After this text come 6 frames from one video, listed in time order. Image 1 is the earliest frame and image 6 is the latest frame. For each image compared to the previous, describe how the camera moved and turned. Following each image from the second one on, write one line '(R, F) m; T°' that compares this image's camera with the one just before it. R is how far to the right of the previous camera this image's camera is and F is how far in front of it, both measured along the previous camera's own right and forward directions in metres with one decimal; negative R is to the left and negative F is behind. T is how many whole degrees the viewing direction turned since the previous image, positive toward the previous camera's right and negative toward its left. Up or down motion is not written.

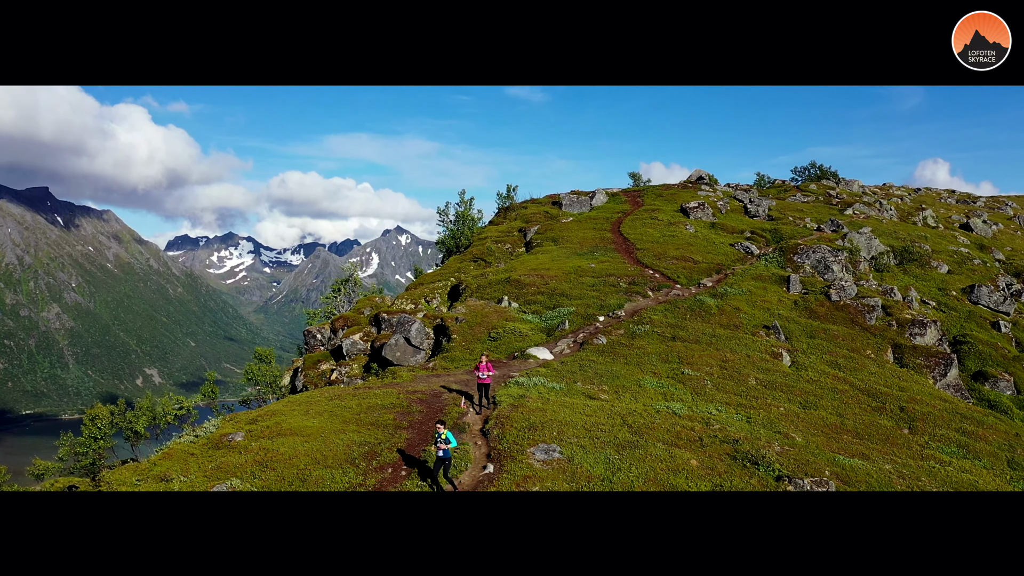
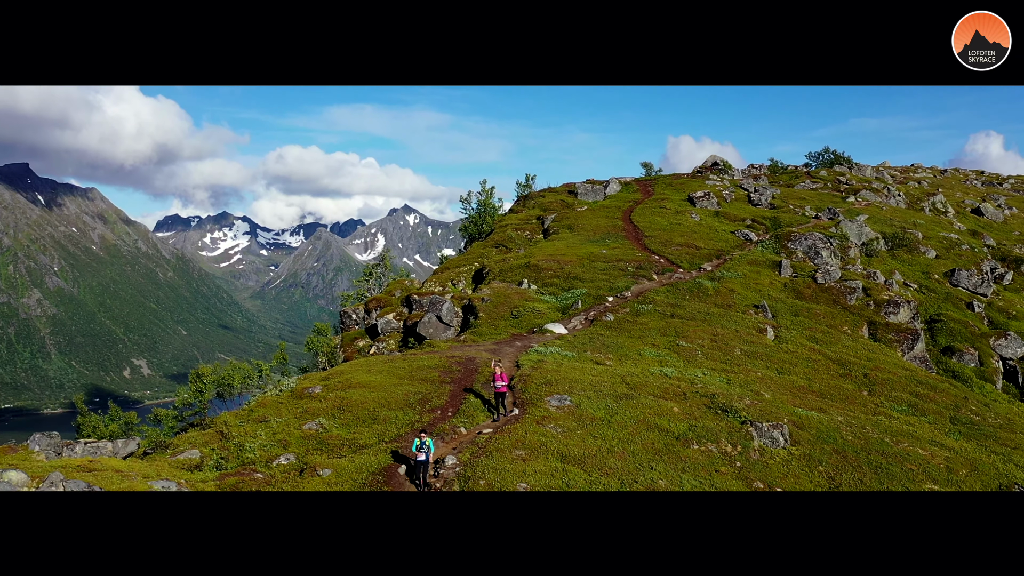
(0.0, -7.0) m; -2°
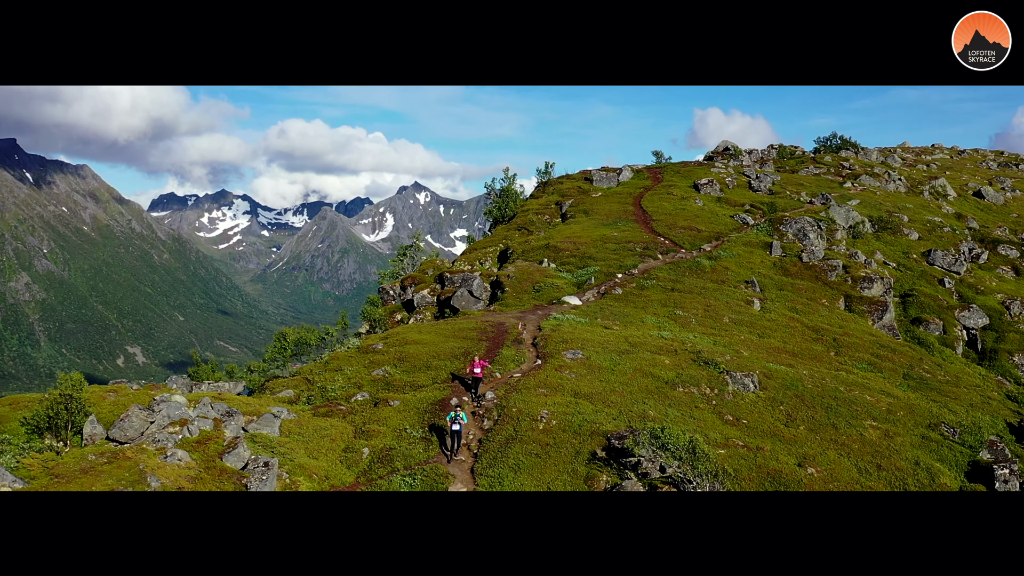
(-0.6, -8.4) m; -2°
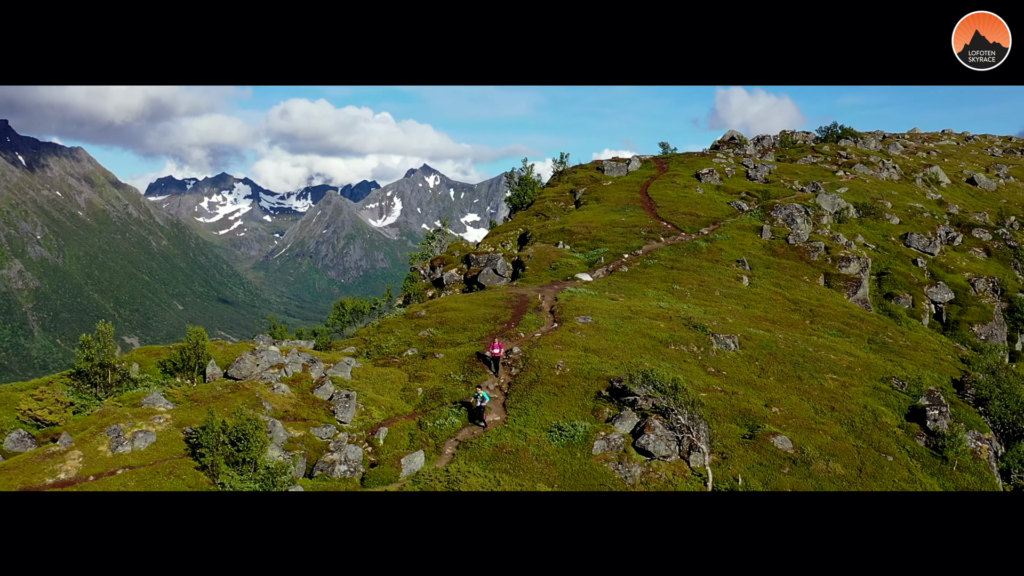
(-0.9, -8.7) m; -2°
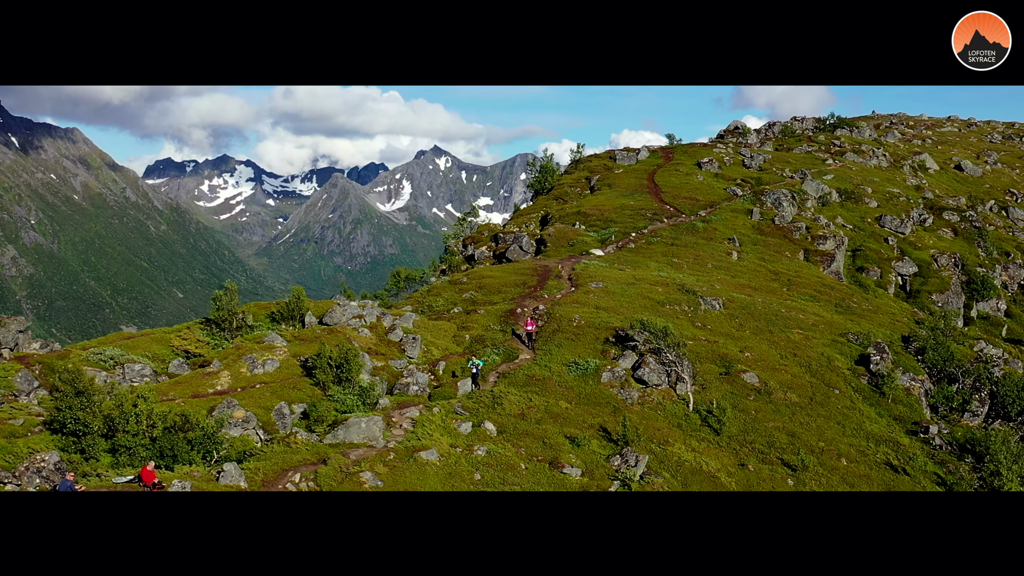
(-1.5, -11.8) m; -2°
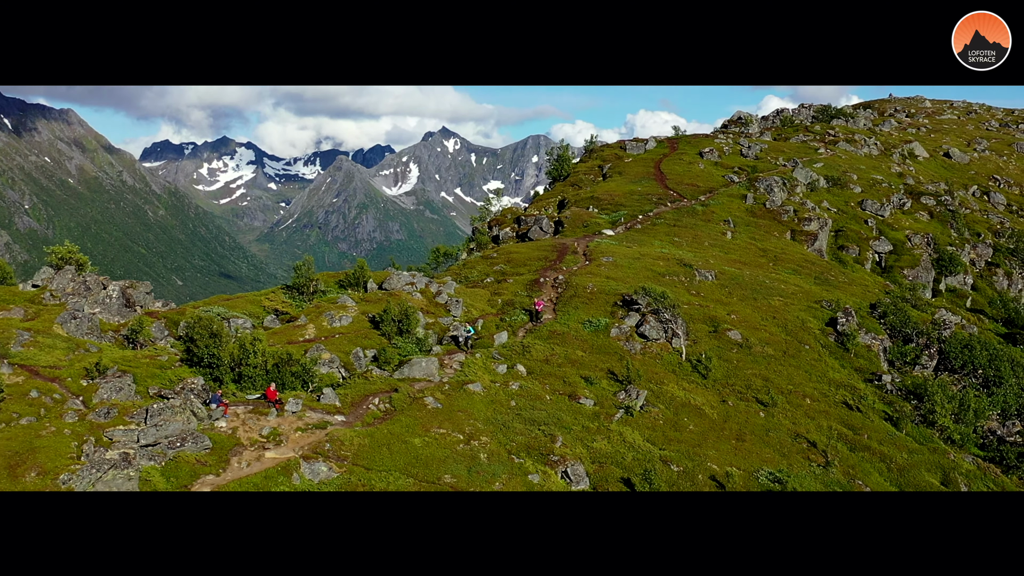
(-1.9, -11.3) m; -1°
